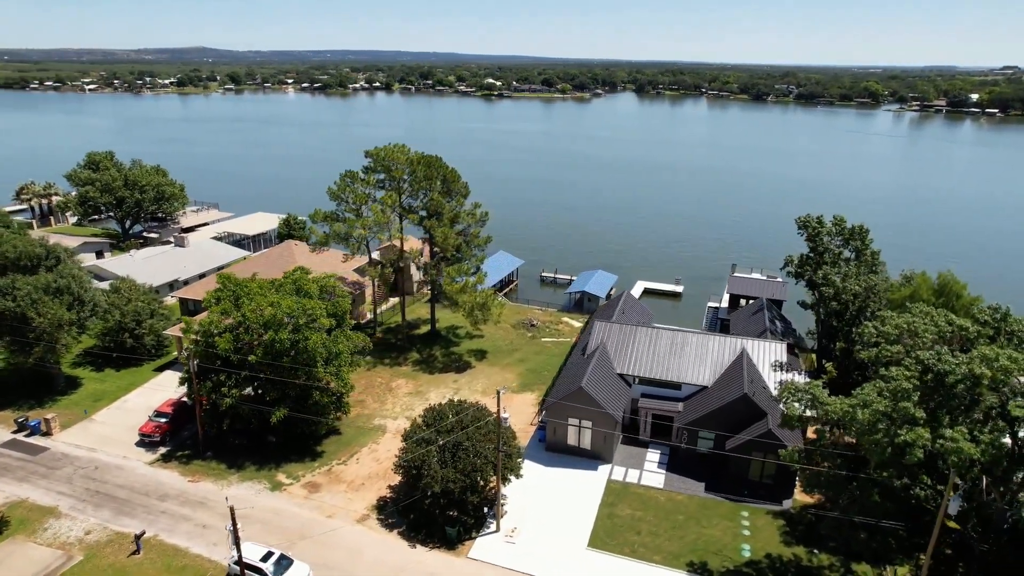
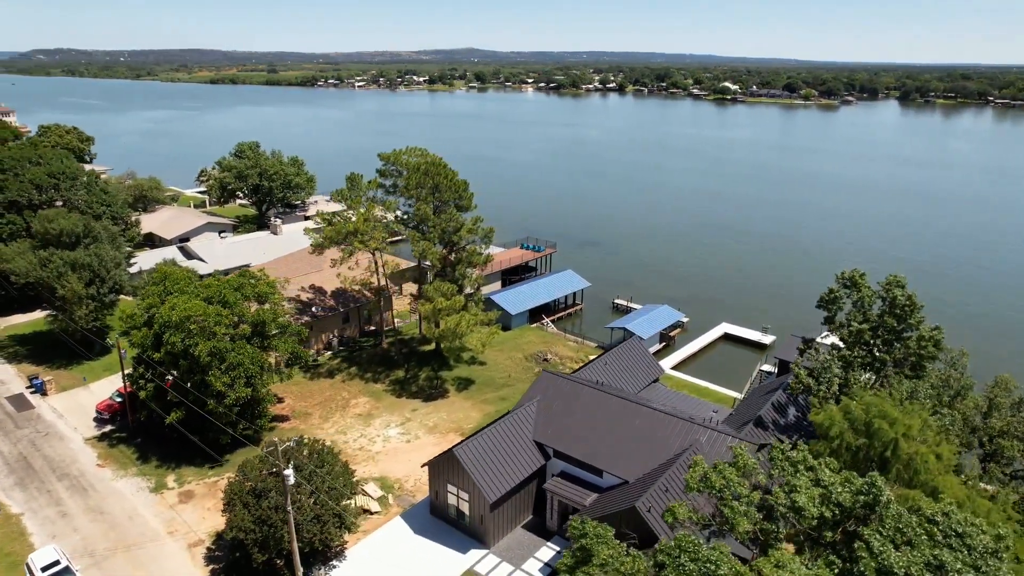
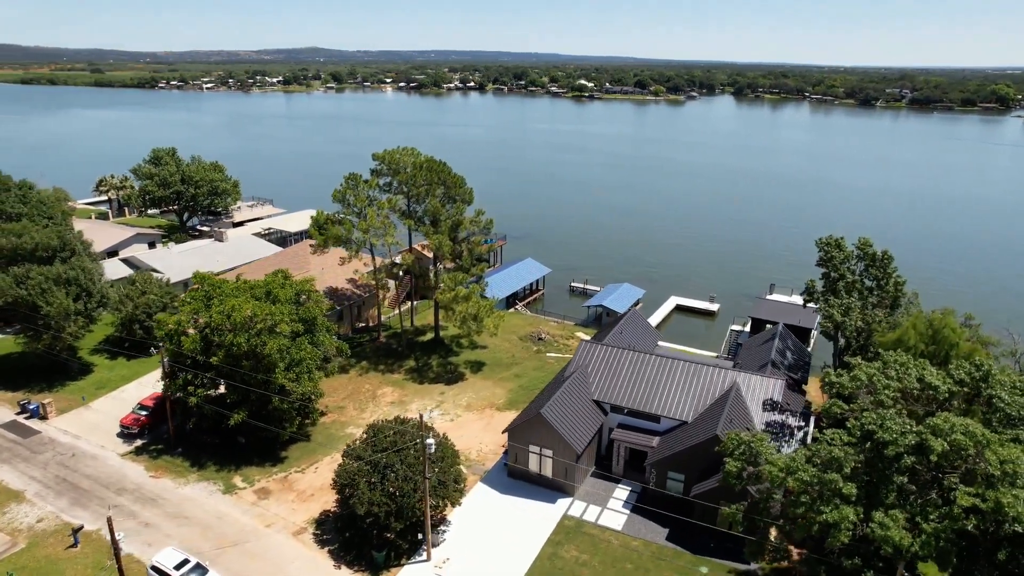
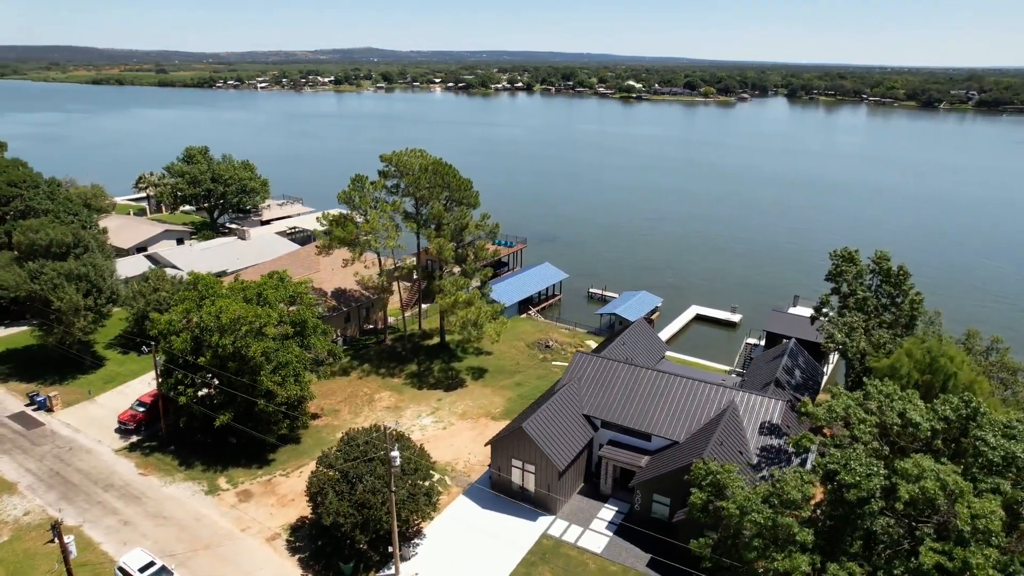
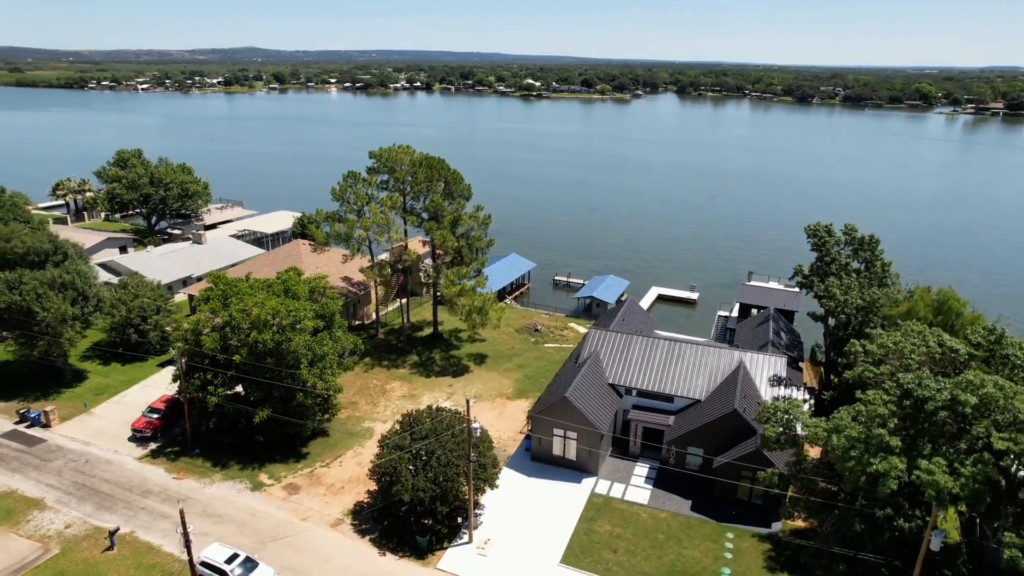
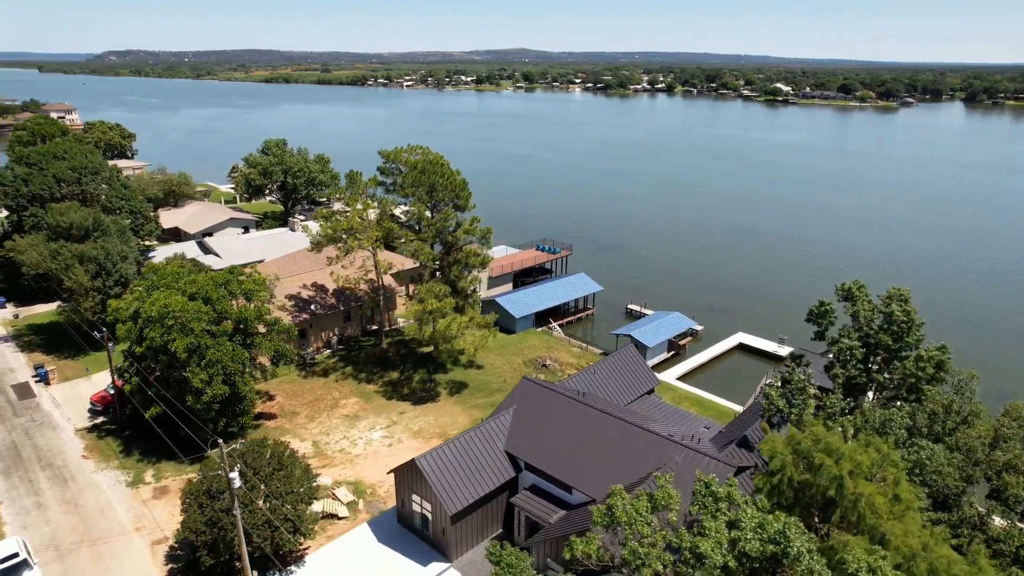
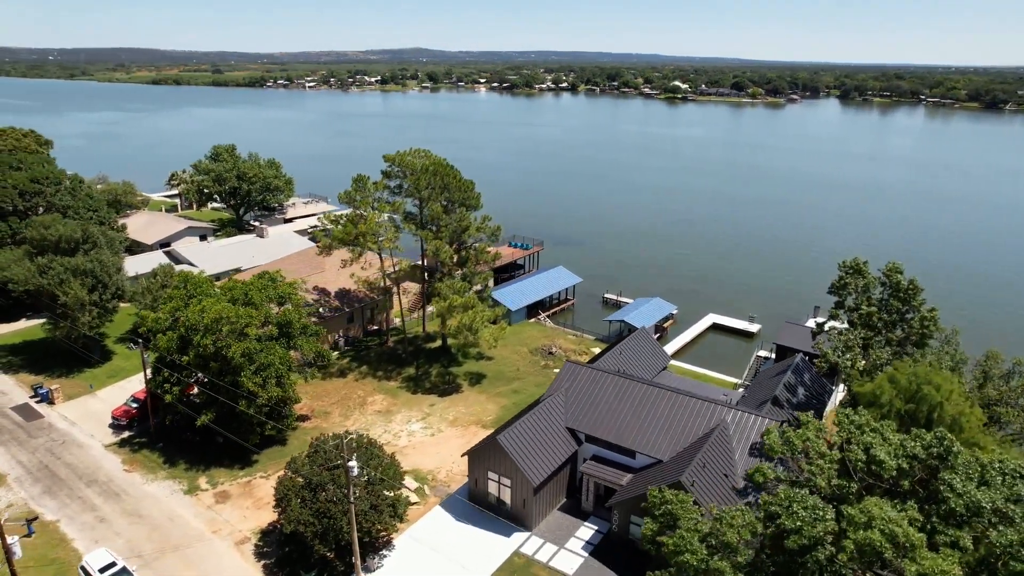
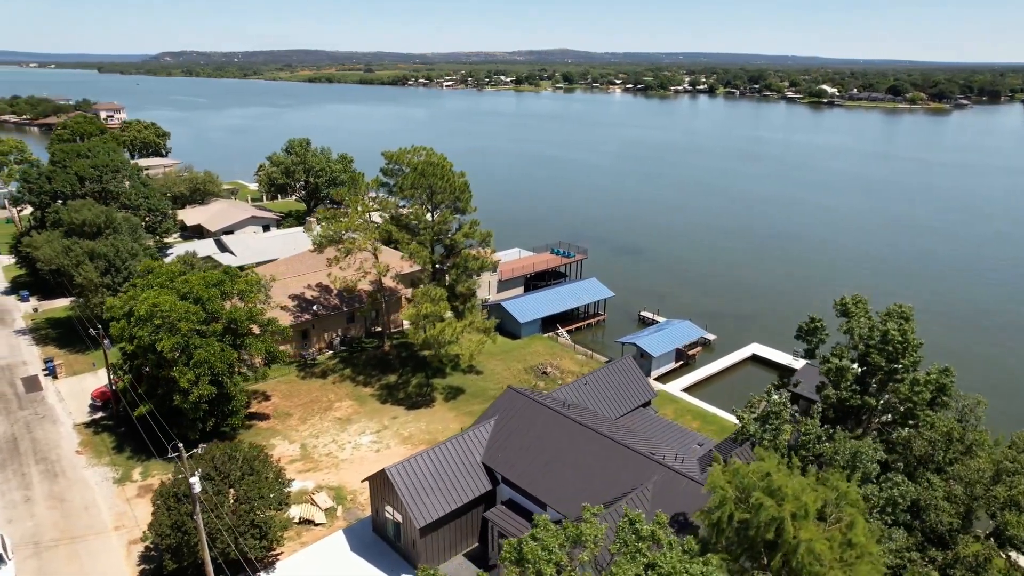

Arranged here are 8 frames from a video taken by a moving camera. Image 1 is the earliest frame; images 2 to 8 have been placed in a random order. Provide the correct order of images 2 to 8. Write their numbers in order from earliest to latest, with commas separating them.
5, 3, 4, 7, 2, 6, 8
